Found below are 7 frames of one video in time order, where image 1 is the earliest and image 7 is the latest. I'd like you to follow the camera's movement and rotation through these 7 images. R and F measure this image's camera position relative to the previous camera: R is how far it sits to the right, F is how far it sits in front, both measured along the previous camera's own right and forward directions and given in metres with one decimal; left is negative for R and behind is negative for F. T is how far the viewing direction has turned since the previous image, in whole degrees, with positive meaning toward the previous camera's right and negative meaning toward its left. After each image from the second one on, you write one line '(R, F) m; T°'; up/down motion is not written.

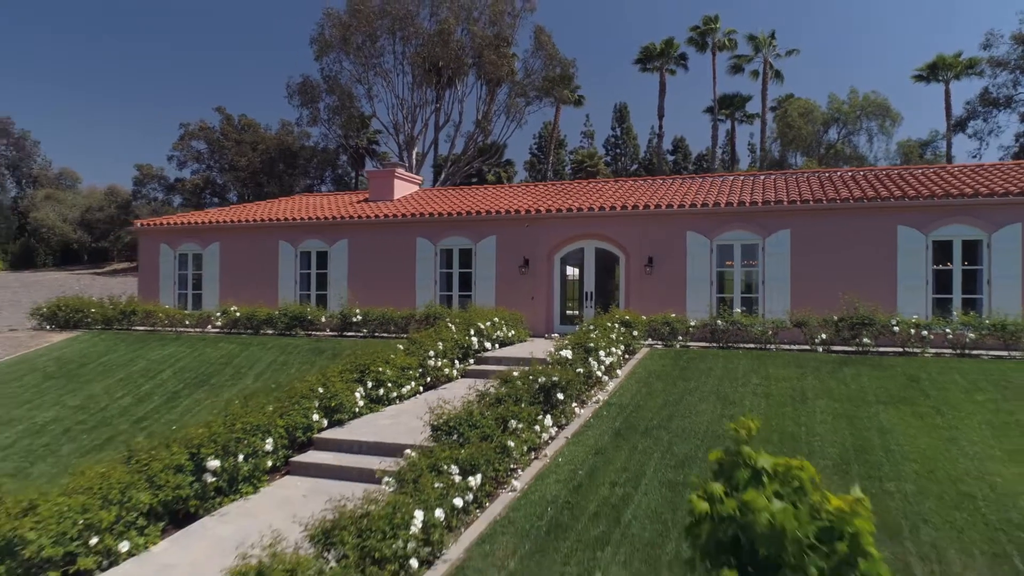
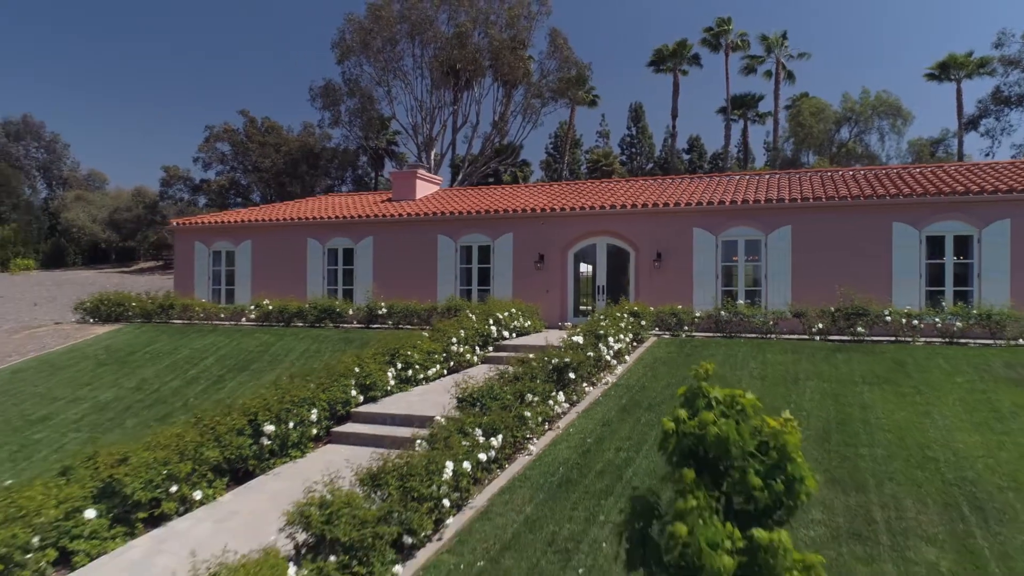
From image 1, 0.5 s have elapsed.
(0.0, -0.9) m; -1°
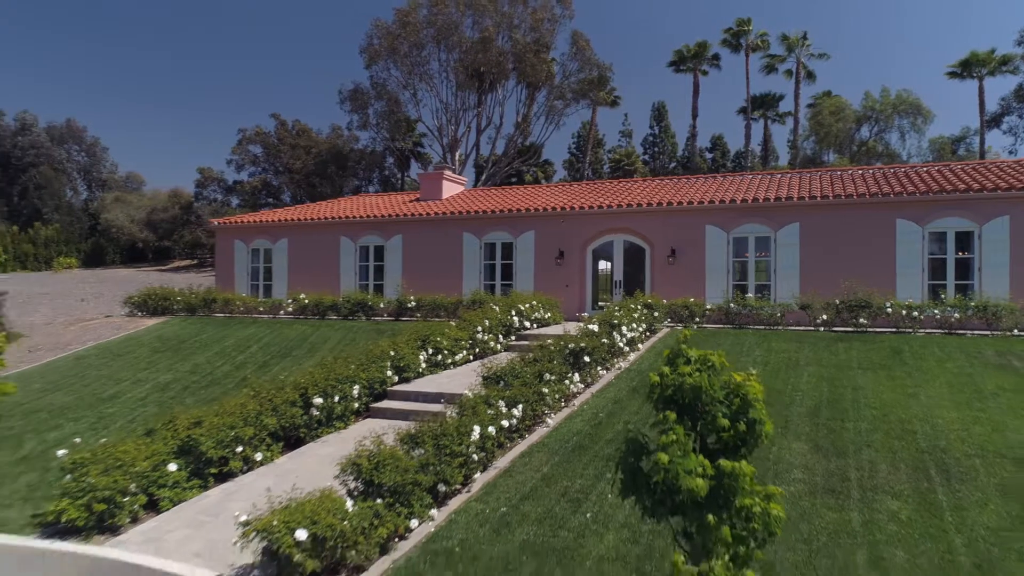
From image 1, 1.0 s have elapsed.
(0.0, -0.9) m; -2°
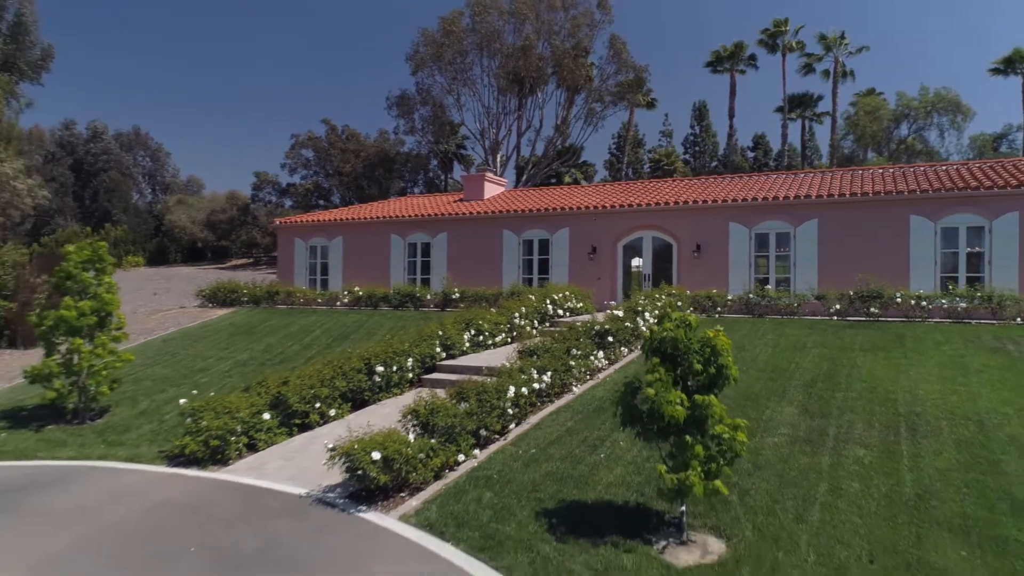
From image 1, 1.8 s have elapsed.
(+0.1, -1.4) m; -4°
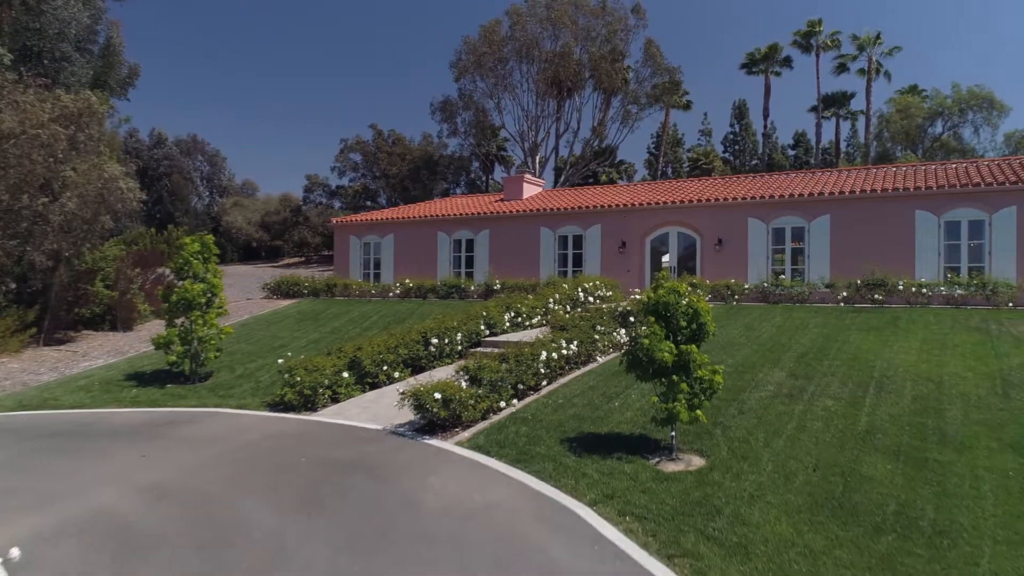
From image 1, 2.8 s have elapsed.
(+0.1, -1.8) m; -3°
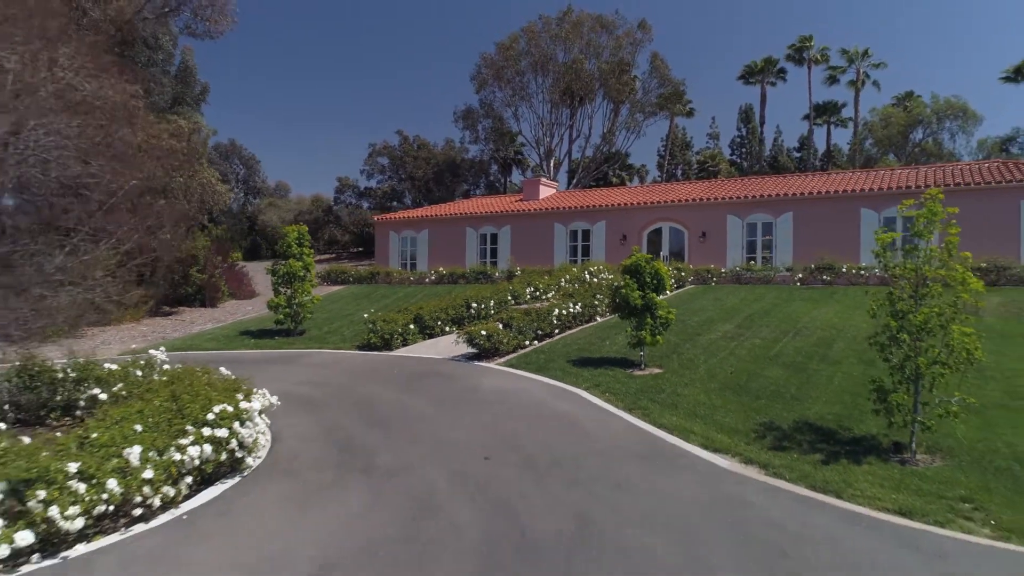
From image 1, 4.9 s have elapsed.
(-0.2, -3.7) m; -1°
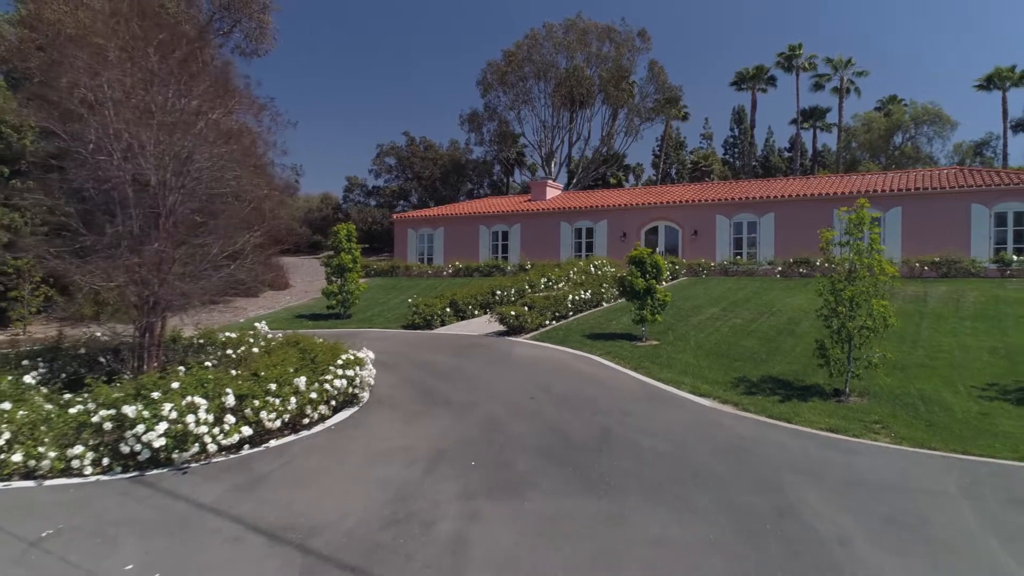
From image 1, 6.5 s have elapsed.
(-0.7, -2.5) m; 0°
